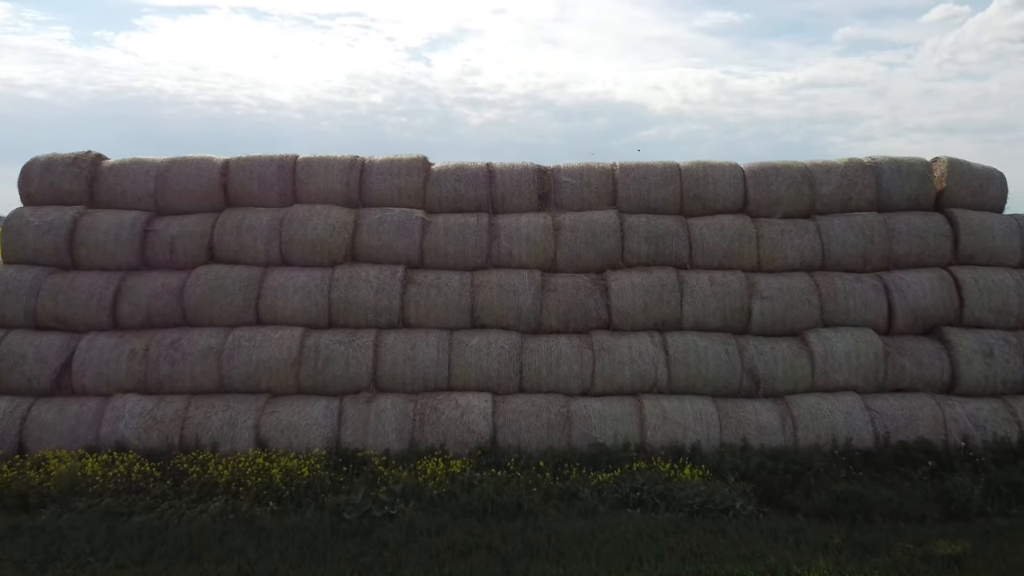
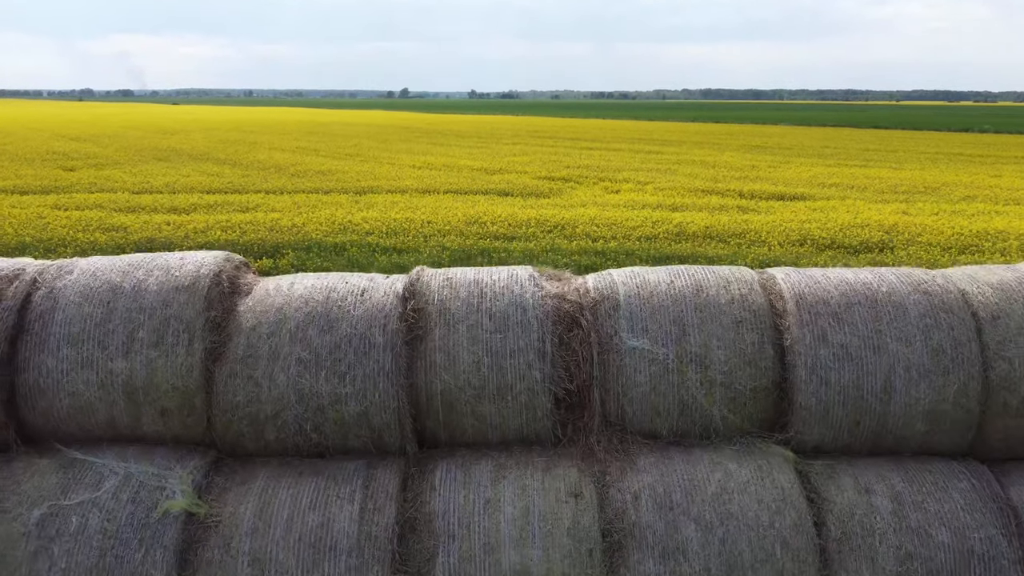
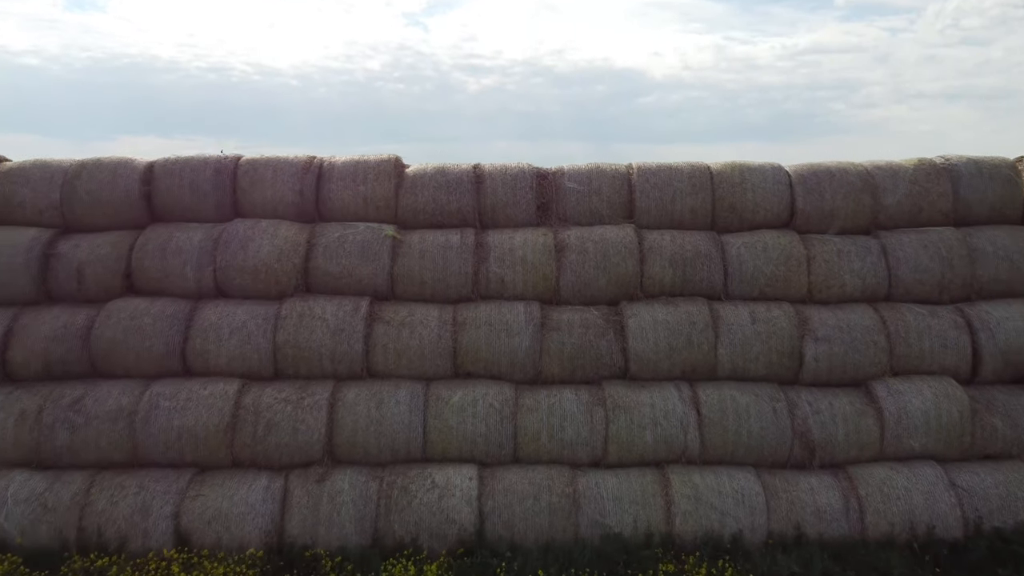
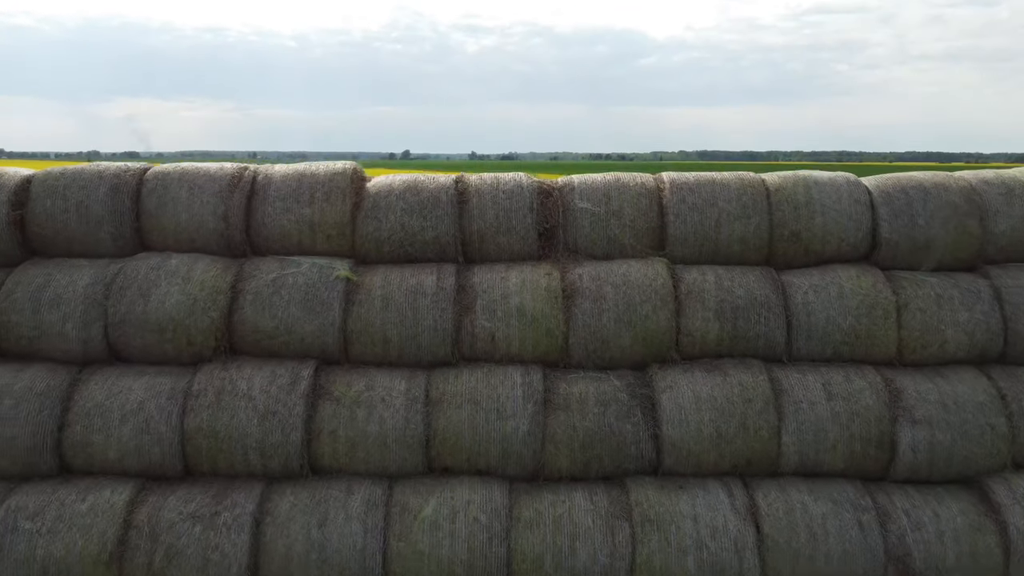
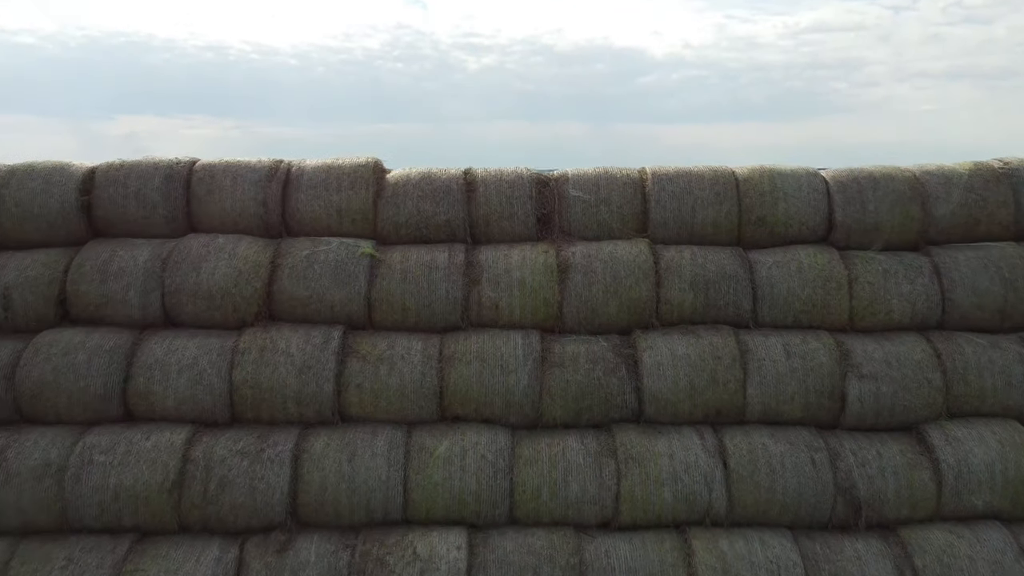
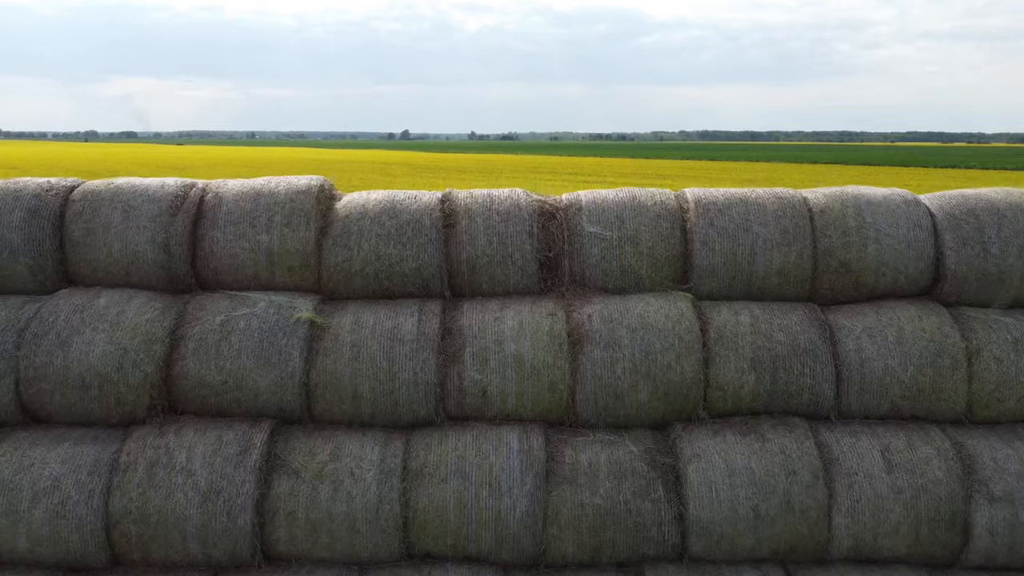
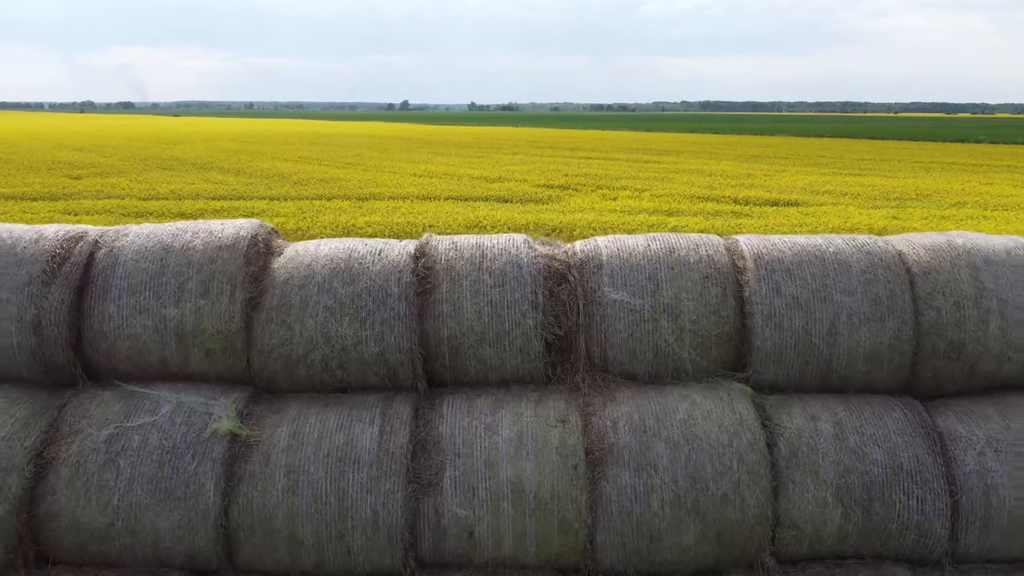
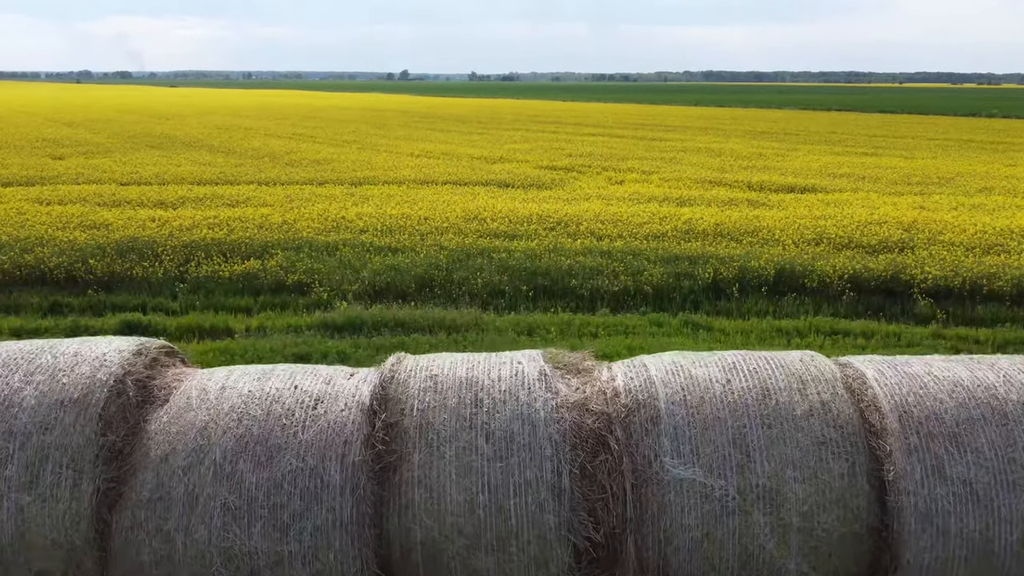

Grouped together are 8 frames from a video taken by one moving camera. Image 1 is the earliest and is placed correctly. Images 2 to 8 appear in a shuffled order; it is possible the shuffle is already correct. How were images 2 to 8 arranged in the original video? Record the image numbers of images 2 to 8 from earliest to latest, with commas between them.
3, 5, 4, 6, 7, 2, 8
